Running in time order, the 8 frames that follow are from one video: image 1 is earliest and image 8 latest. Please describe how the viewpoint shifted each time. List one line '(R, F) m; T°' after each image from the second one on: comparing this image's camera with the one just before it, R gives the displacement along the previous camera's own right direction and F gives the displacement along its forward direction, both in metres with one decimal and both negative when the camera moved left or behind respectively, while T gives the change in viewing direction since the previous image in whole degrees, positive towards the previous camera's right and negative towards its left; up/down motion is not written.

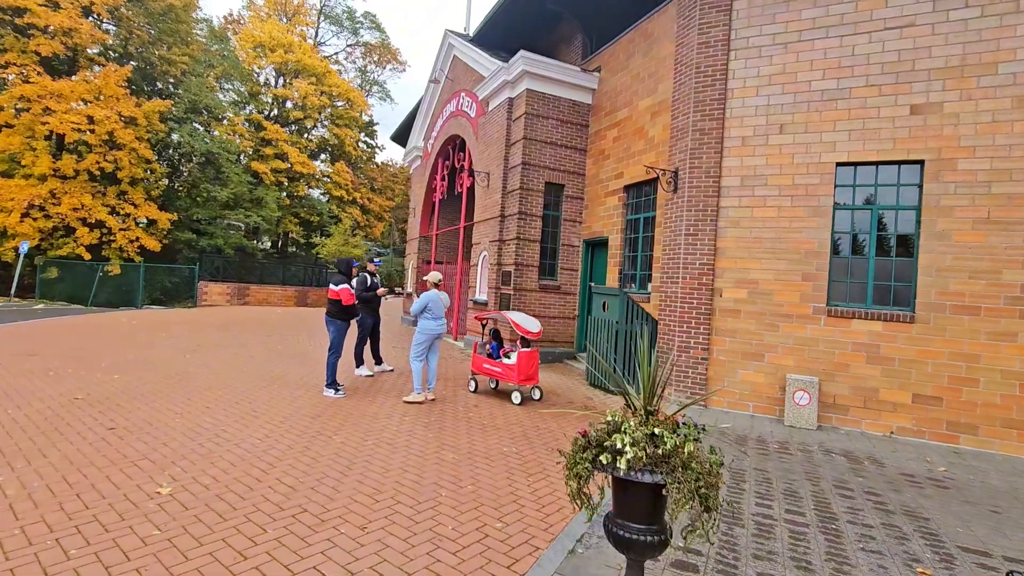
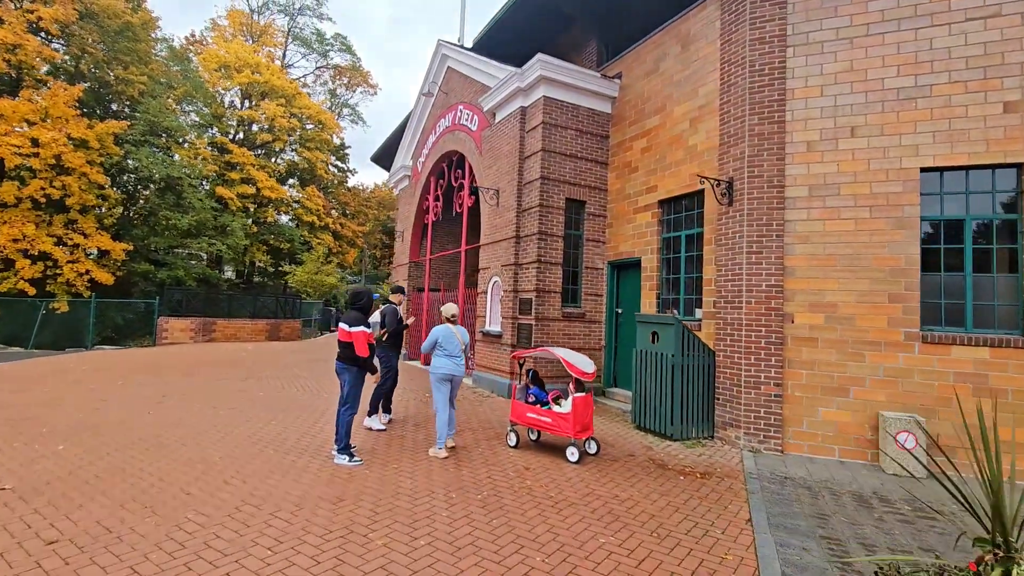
(-0.9, +1.2) m; +4°
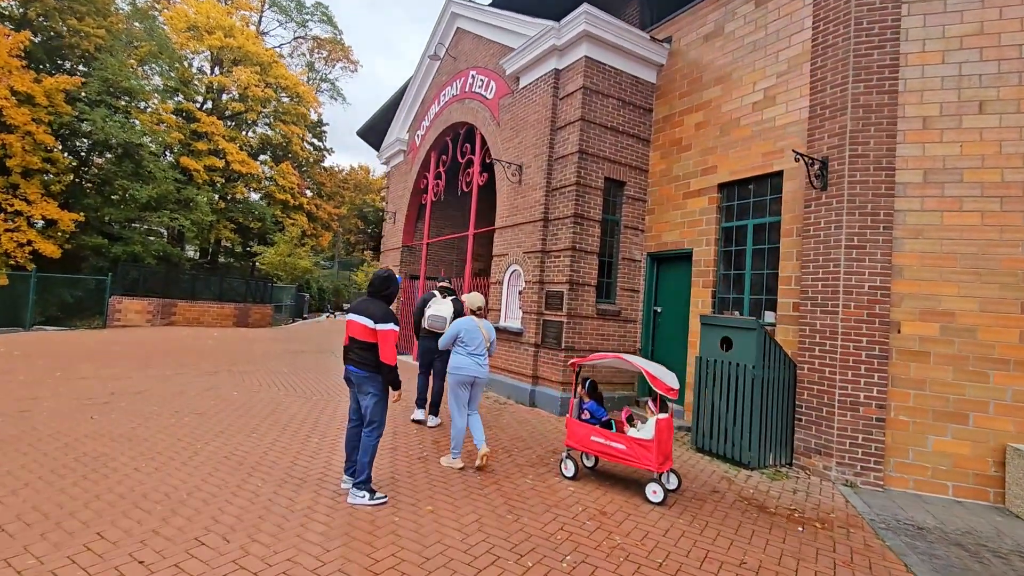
(-0.9, +1.3) m; +3°
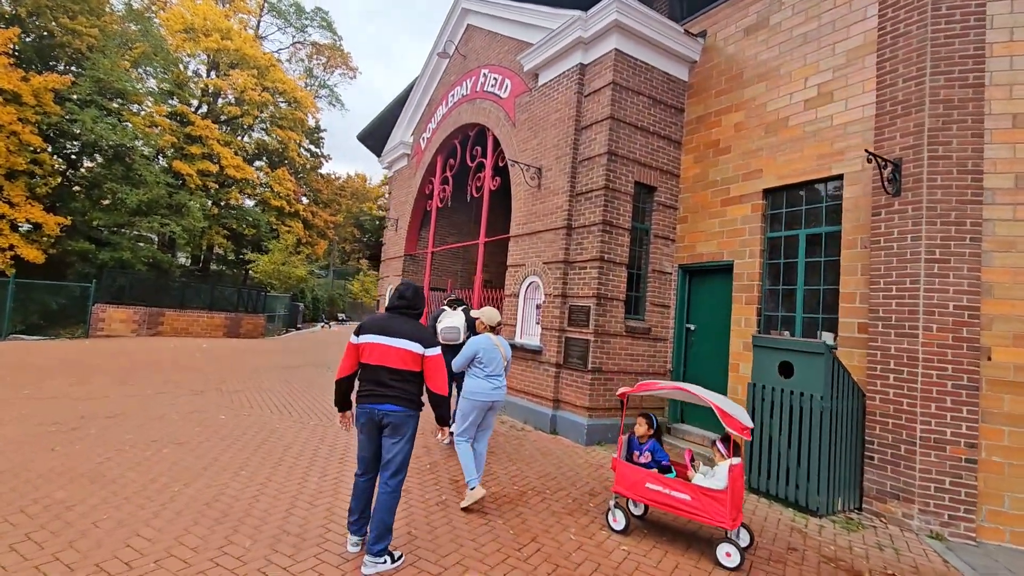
(-0.4, +0.7) m; +1°
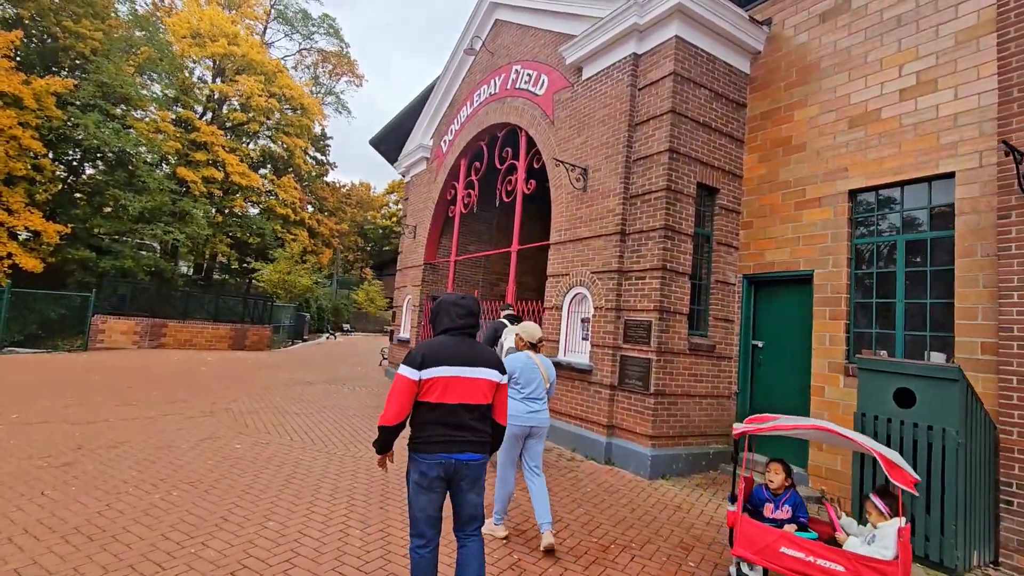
(-0.6, +0.7) m; 0°
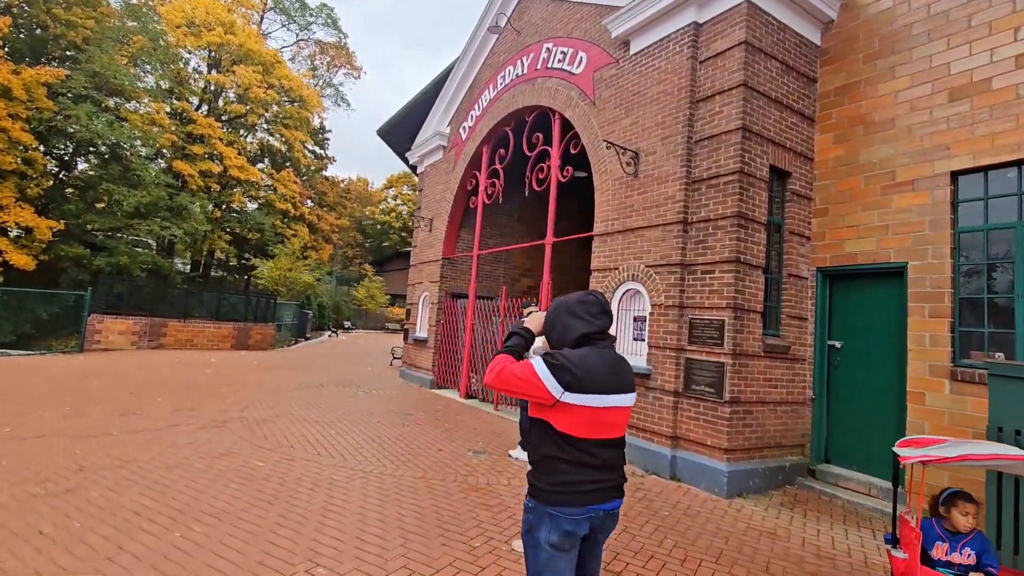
(-0.6, +0.7) m; 0°
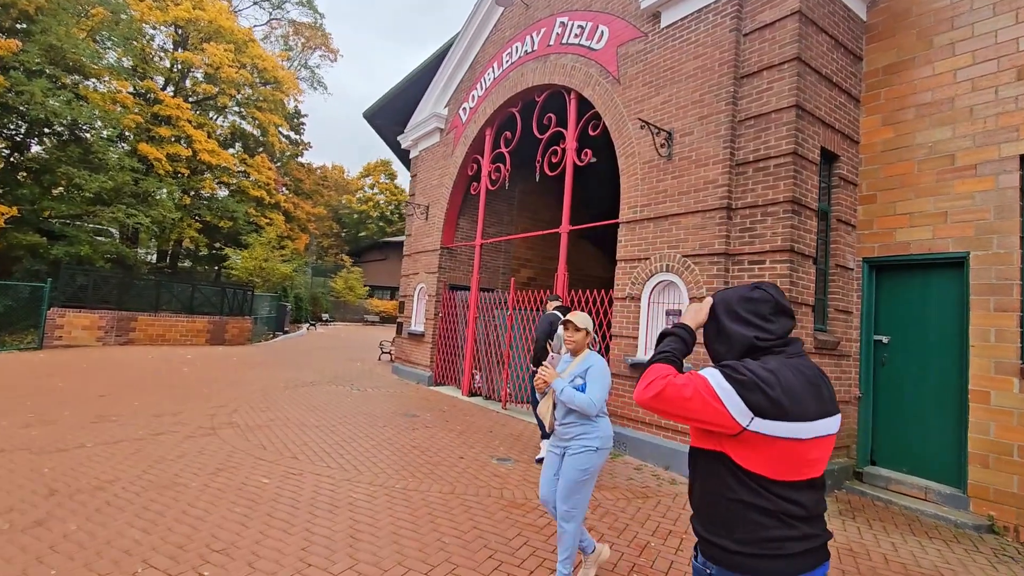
(-0.6, +0.6) m; +3°
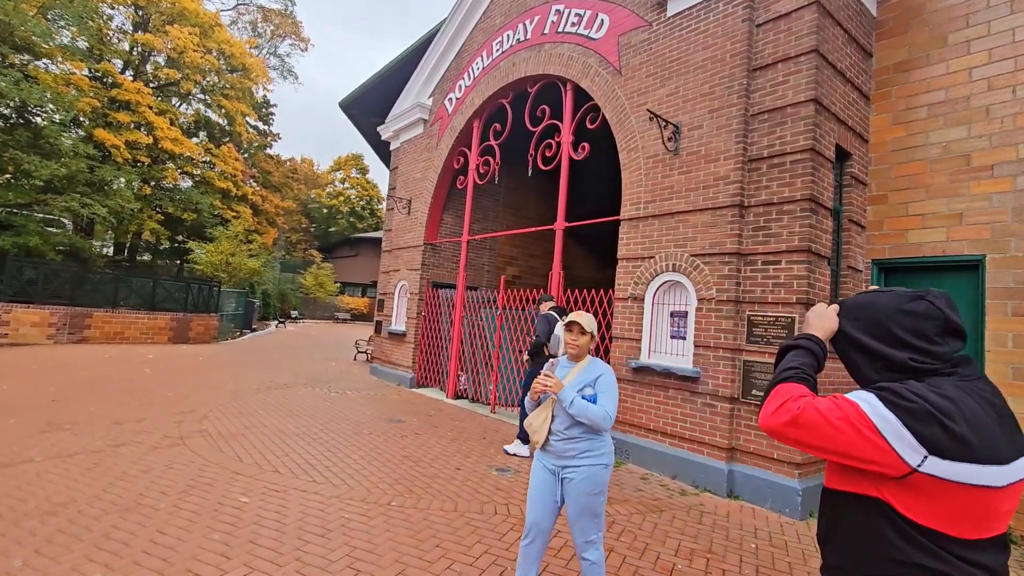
(-0.3, +0.4) m; +3°
